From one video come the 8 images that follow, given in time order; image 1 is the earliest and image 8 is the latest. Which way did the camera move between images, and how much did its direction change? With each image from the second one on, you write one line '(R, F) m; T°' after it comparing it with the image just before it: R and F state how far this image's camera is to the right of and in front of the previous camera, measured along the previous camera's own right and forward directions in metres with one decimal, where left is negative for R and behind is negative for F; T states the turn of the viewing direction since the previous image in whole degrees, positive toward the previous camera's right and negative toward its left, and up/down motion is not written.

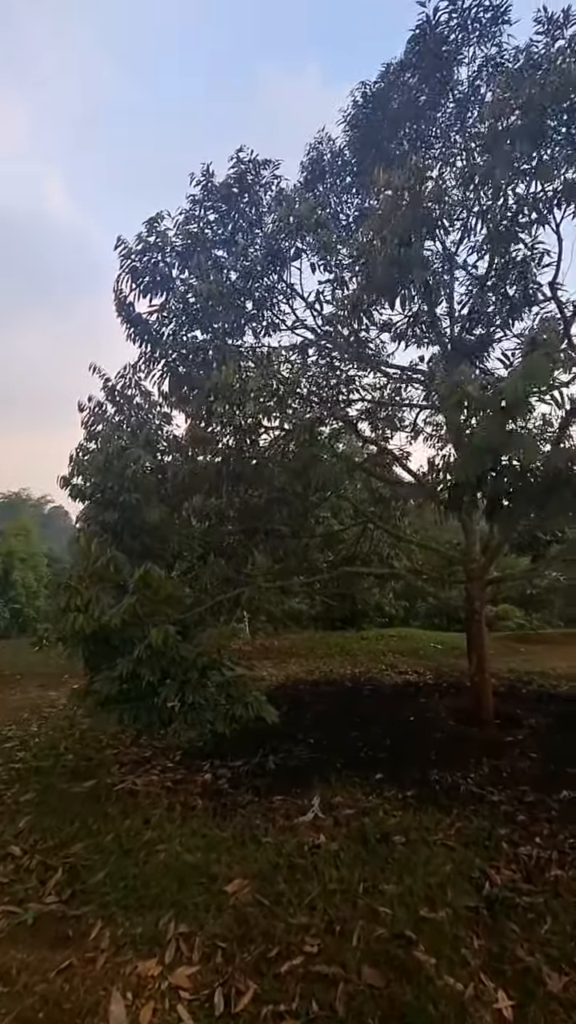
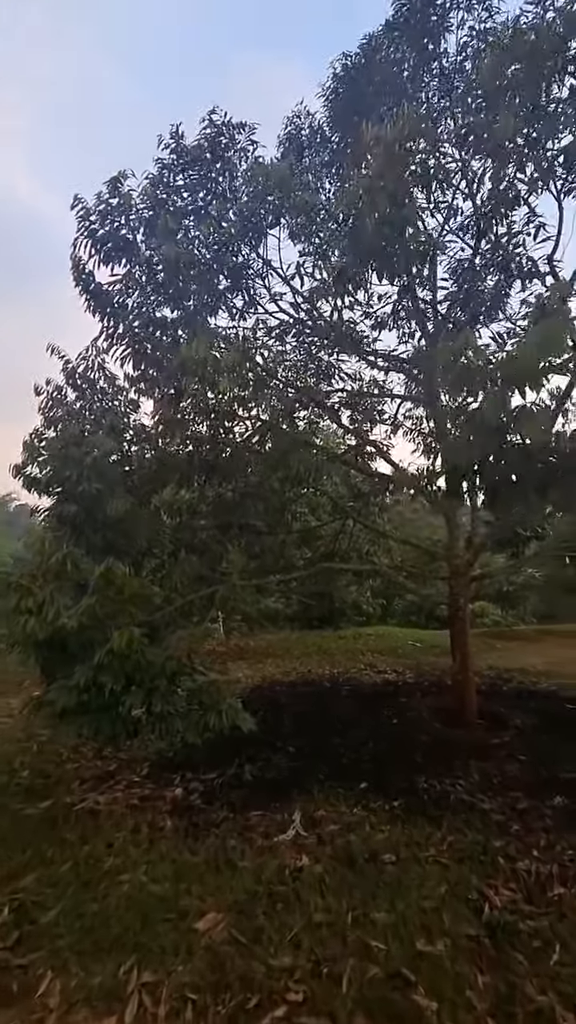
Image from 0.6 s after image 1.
(0.0, +0.3) m; +3°
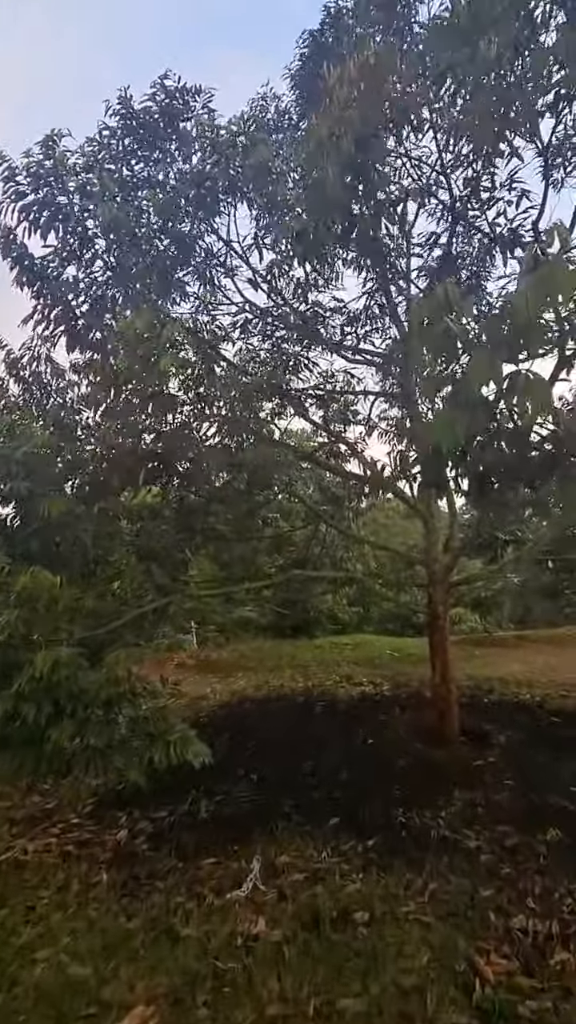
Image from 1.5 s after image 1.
(+0.1, +0.4) m; +2°
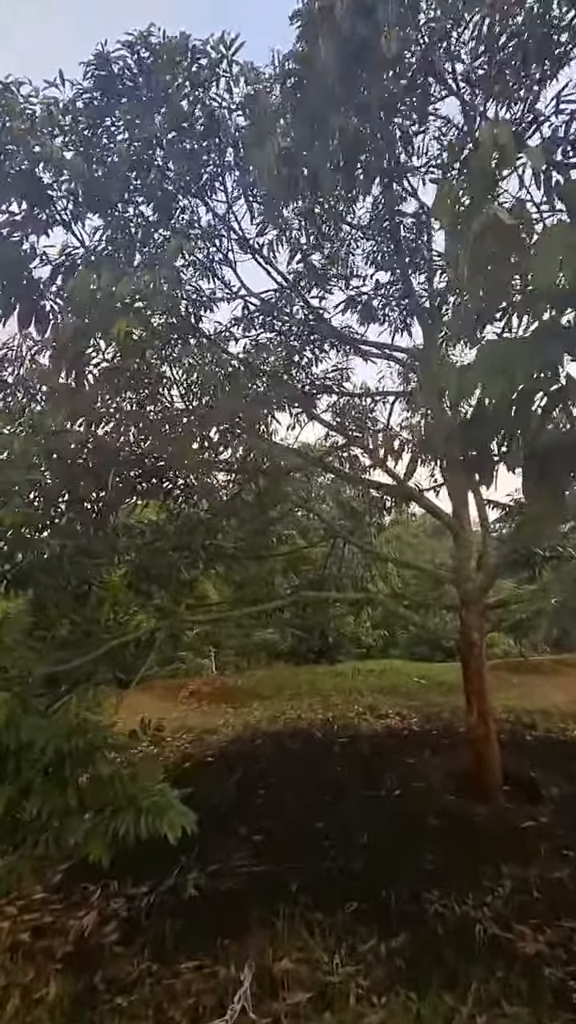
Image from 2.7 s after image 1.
(+0.1, +0.5) m; -3°
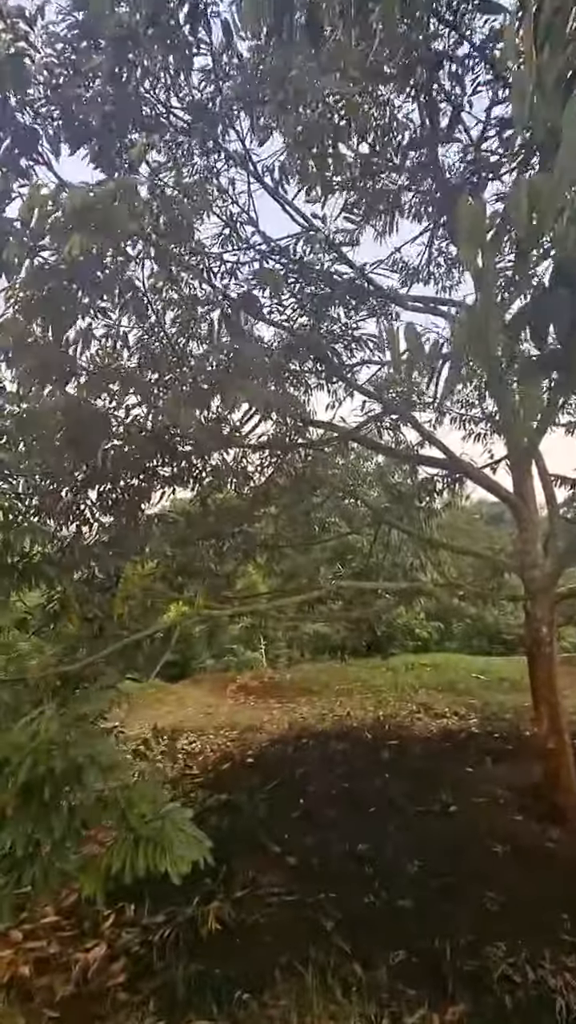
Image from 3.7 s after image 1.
(+0.1, +0.4) m; -6°
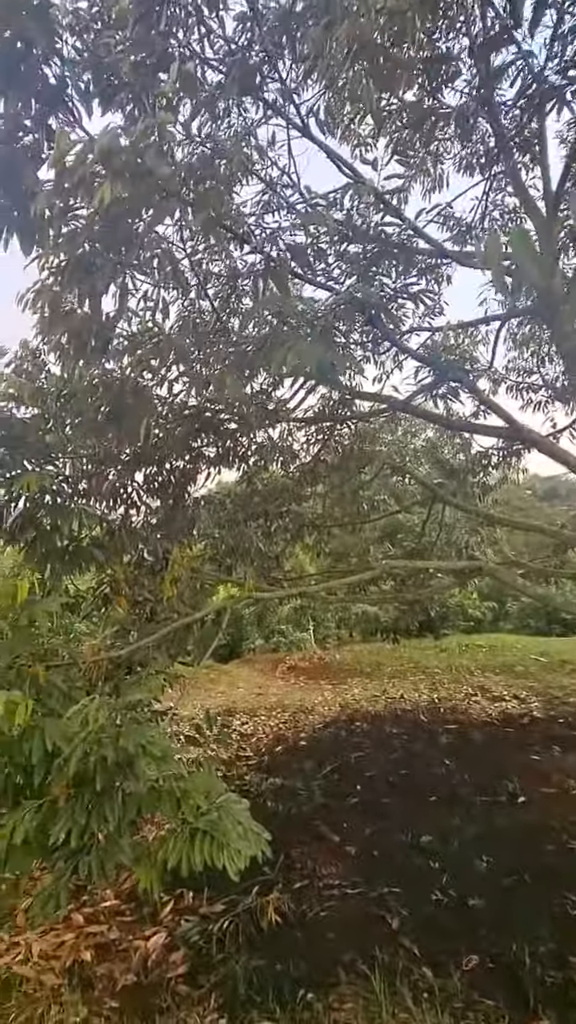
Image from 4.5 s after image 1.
(0.0, +0.2) m; -5°
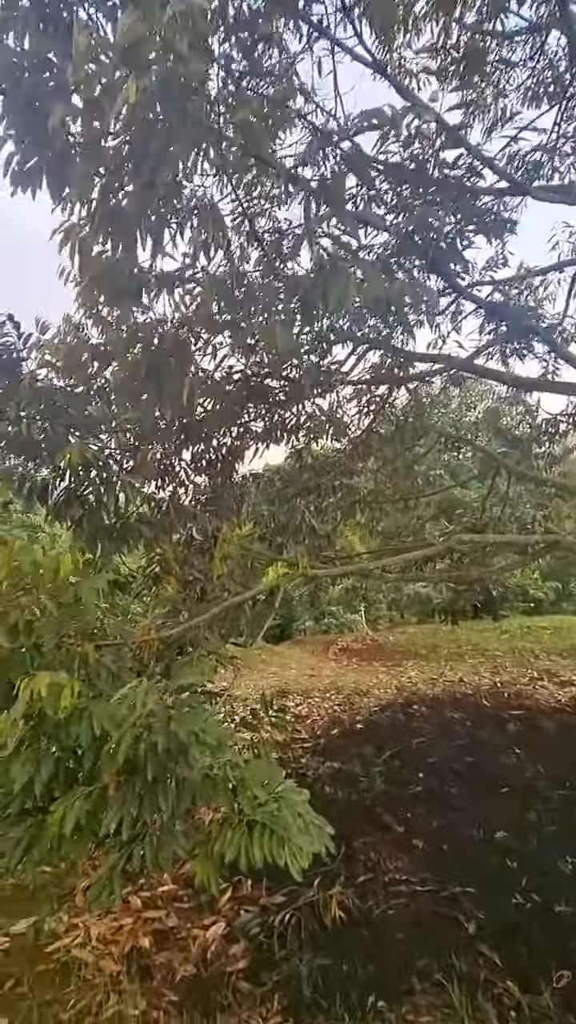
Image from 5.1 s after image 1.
(0.0, +0.2) m; -5°
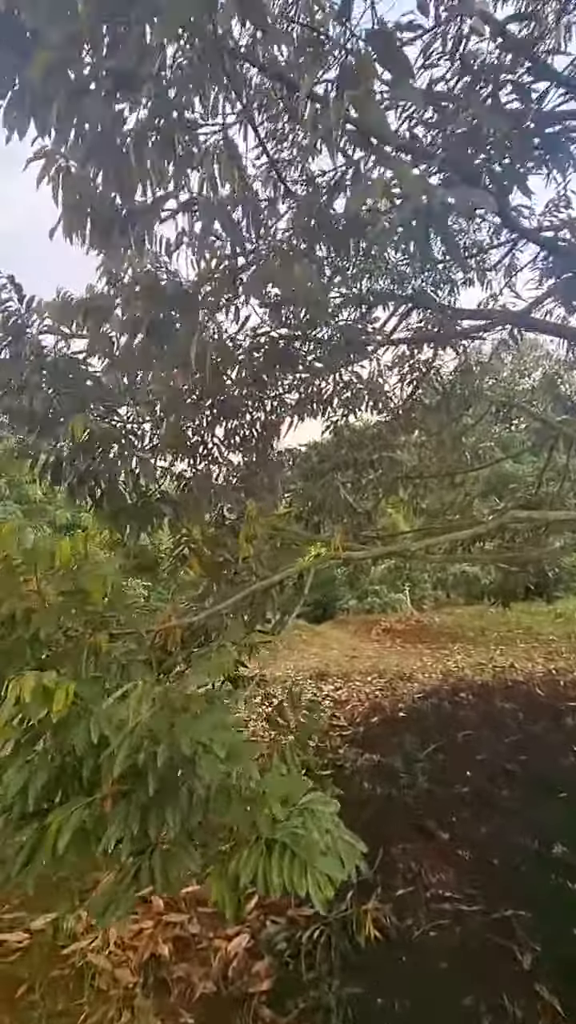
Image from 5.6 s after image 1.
(+0.1, +0.3) m; -5°
